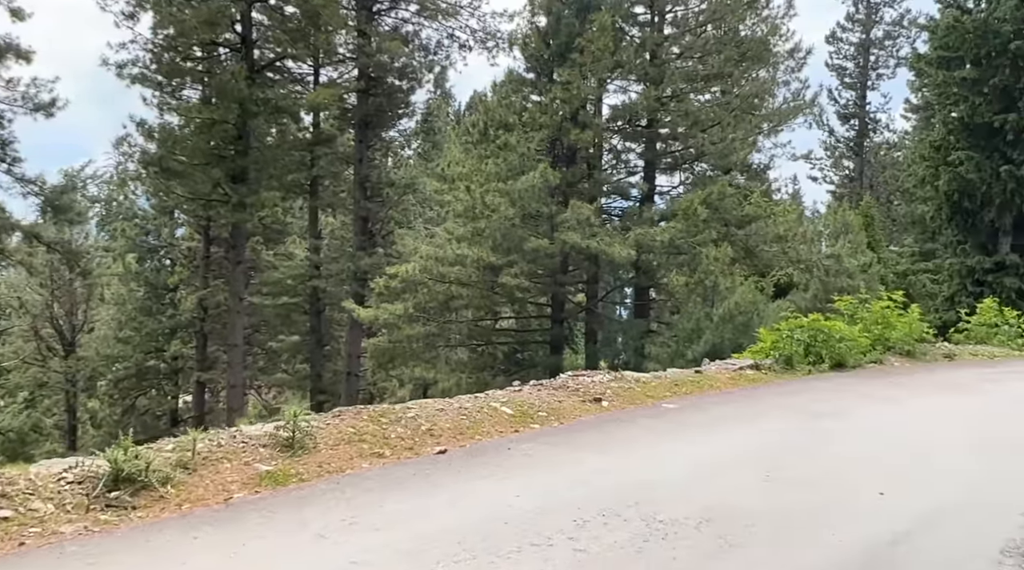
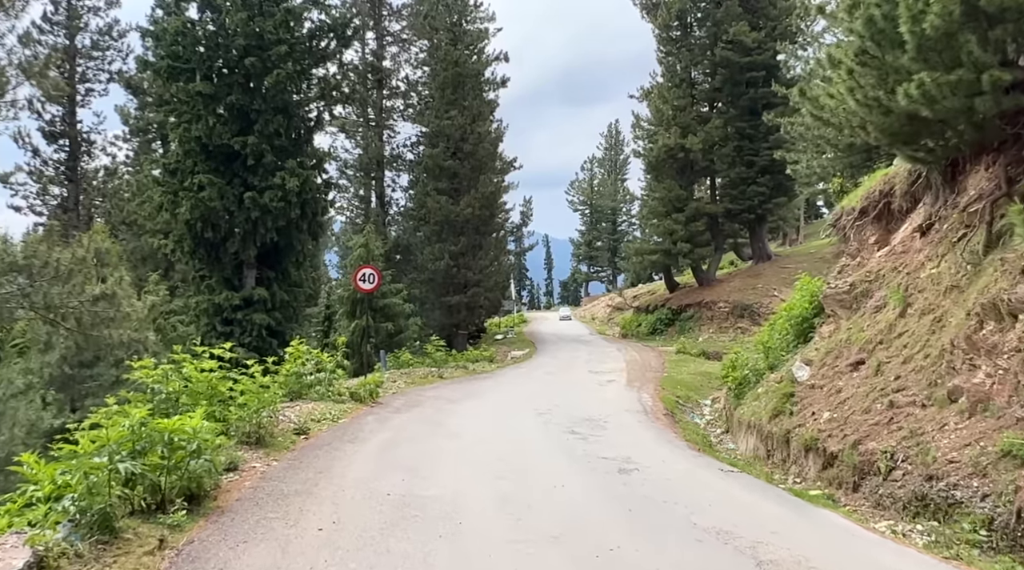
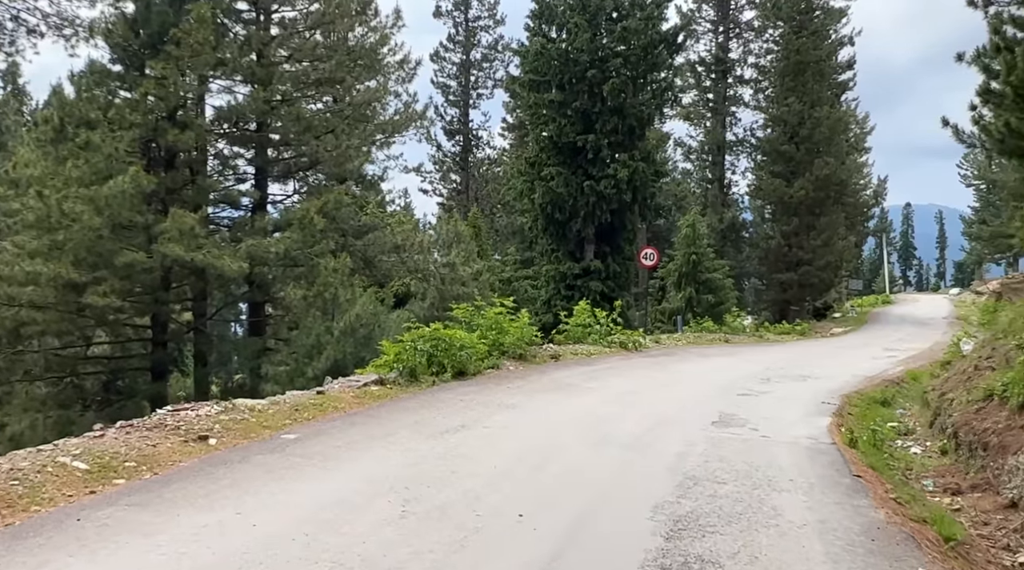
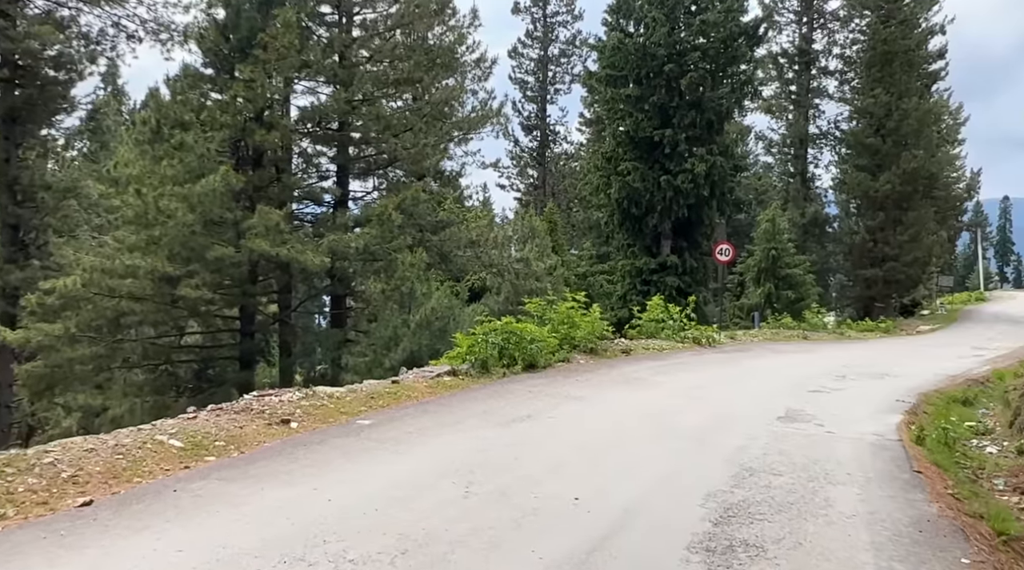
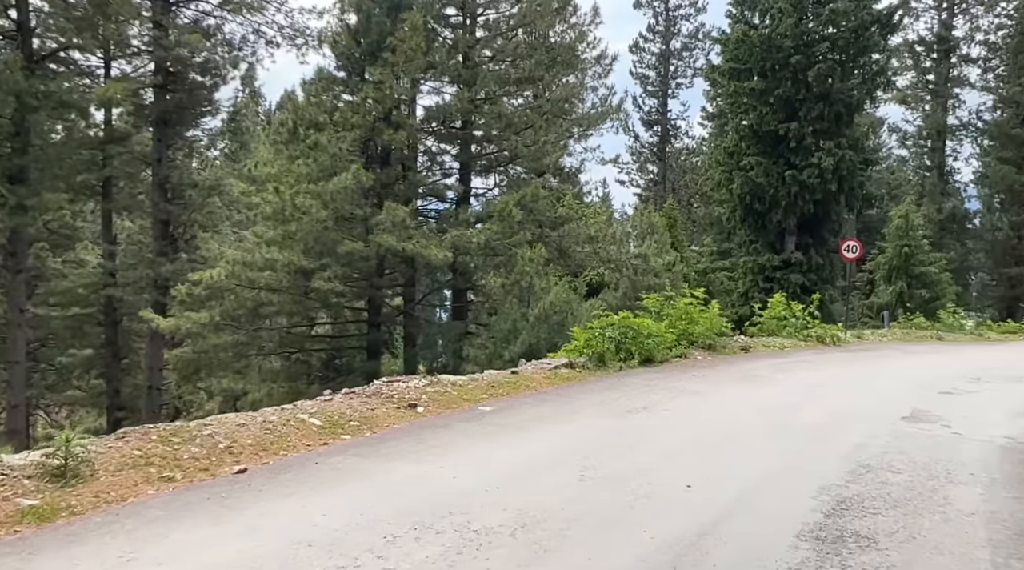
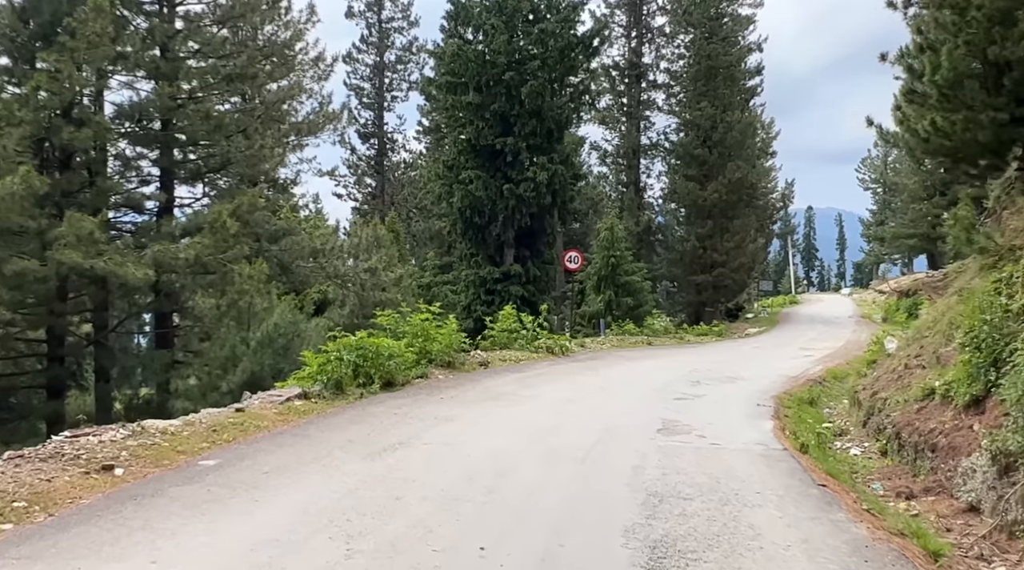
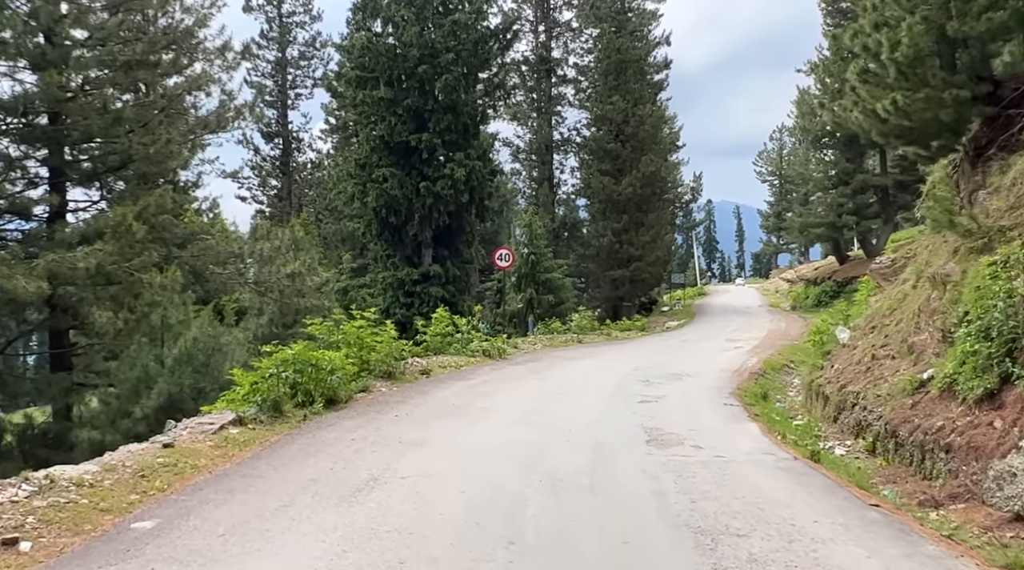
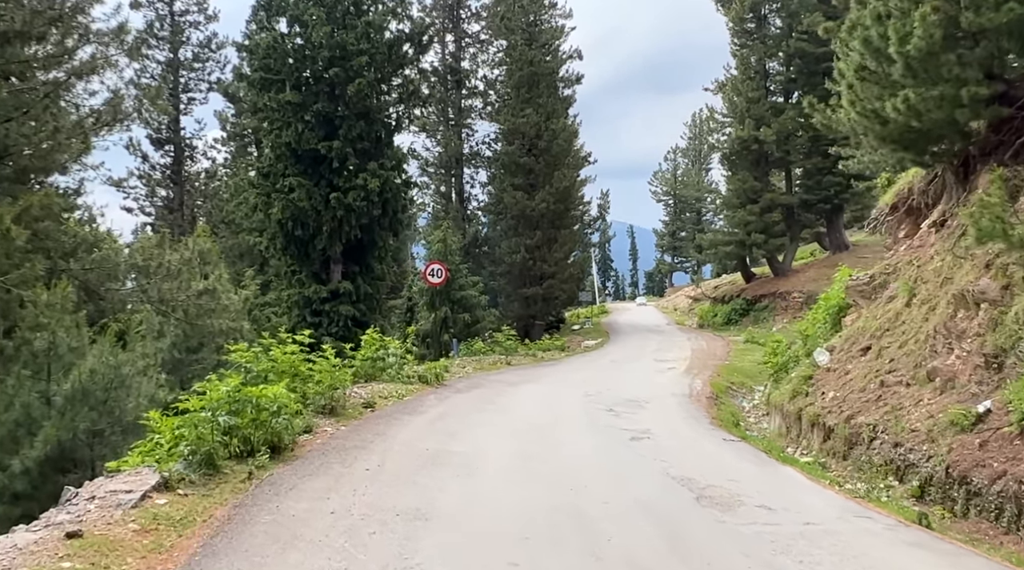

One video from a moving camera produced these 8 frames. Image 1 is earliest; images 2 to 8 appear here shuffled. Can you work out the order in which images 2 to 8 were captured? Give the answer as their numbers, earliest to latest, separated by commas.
5, 4, 3, 6, 7, 8, 2
